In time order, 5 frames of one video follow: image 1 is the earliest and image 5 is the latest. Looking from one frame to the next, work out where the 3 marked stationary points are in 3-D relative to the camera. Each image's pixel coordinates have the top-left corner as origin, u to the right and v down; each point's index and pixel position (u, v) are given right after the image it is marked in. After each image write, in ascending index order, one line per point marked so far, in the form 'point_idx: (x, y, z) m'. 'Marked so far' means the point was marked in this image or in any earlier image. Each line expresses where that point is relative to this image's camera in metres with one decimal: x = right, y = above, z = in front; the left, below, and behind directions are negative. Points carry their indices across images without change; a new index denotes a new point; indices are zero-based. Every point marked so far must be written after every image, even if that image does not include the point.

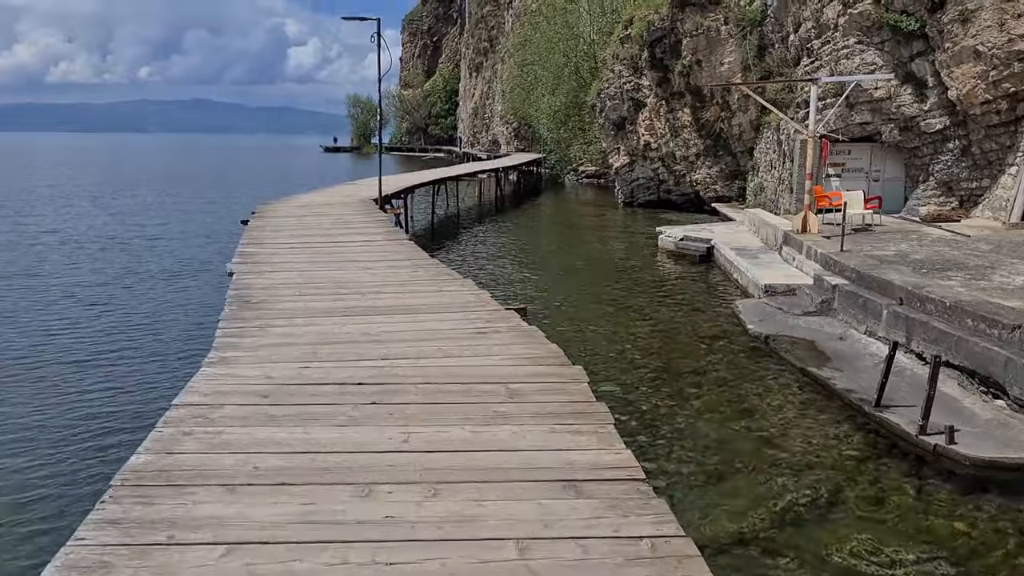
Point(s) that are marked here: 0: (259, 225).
0: (-4.1, +1.0, +11.9) m
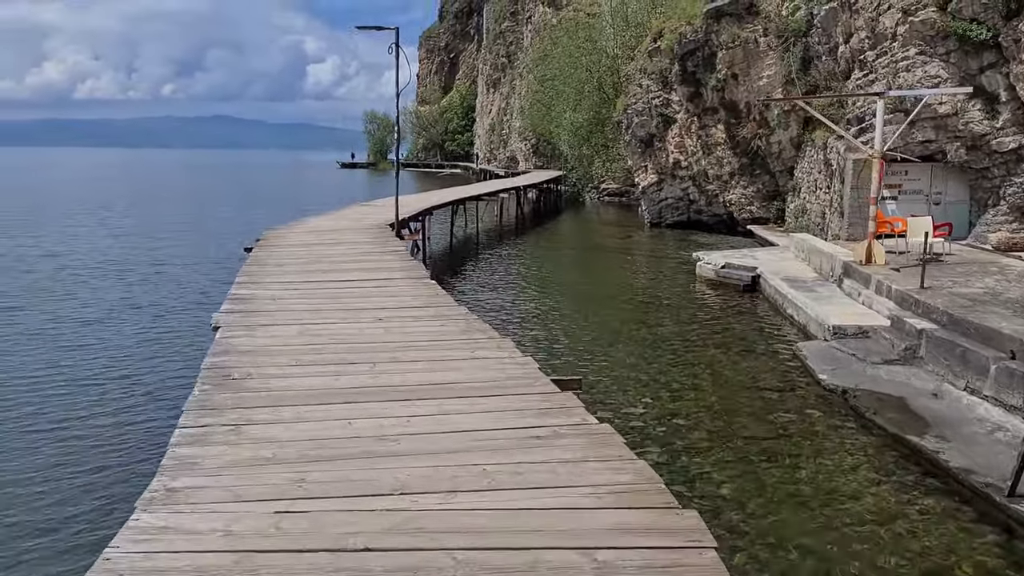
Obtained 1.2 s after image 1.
0: (-3.6, +0.5, +10.5) m
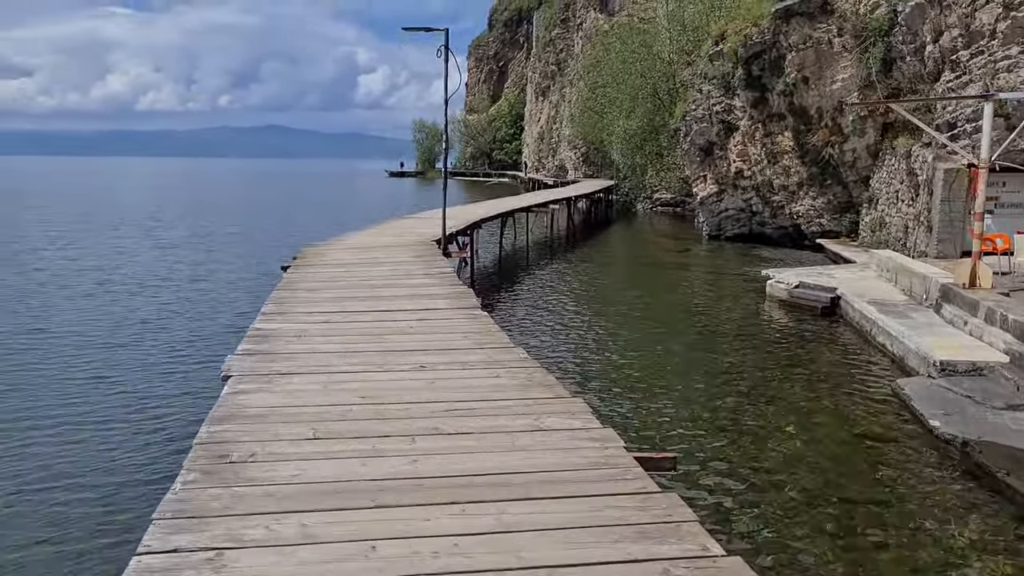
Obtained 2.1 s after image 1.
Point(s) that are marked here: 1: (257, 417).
0: (-2.8, +0.1, +9.6) m
1: (-1.5, -0.7, +4.3) m
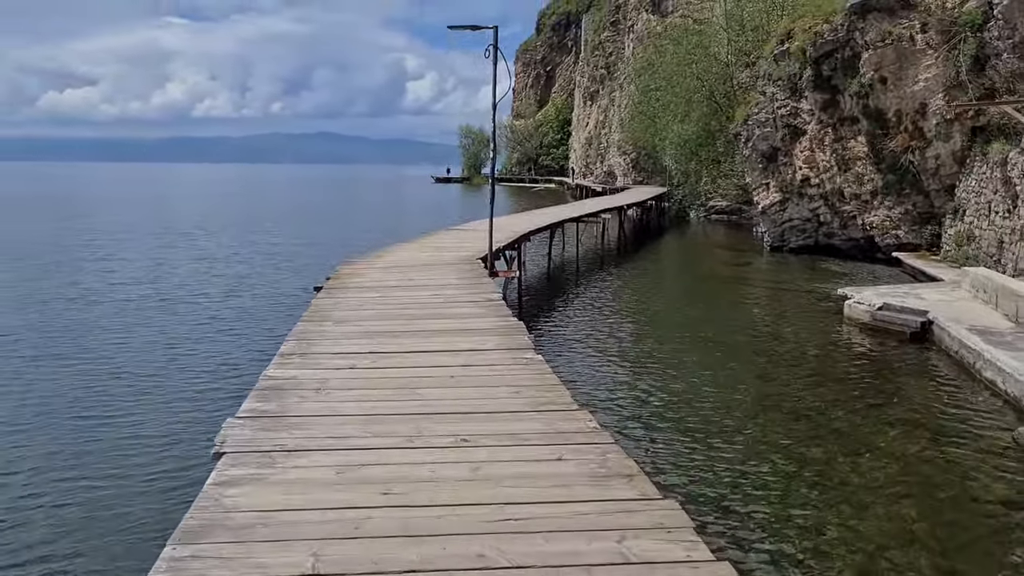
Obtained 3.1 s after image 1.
0: (-2.2, -0.2, +8.6) m
1: (-1.2, -1.0, +3.2) m
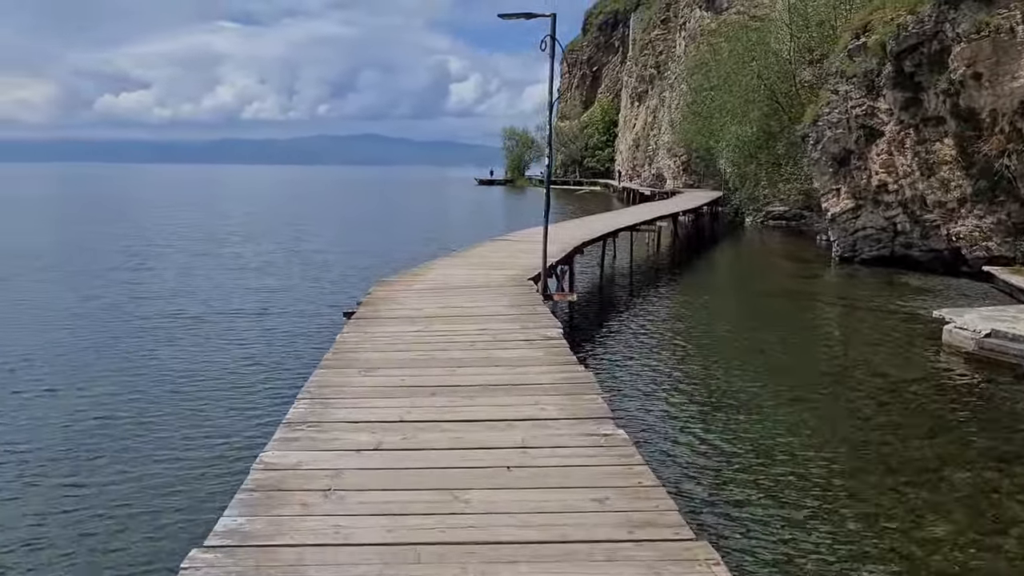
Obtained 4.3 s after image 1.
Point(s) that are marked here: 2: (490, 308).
0: (-1.5, -0.5, +7.3) m
1: (-0.9, -1.3, +1.9) m
2: (-0.2, -0.2, +8.4) m
